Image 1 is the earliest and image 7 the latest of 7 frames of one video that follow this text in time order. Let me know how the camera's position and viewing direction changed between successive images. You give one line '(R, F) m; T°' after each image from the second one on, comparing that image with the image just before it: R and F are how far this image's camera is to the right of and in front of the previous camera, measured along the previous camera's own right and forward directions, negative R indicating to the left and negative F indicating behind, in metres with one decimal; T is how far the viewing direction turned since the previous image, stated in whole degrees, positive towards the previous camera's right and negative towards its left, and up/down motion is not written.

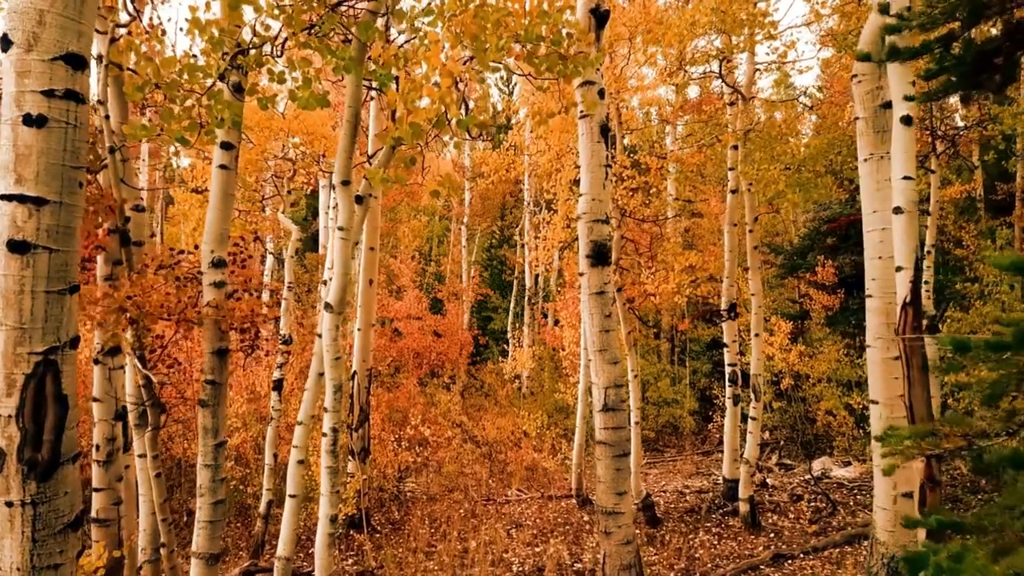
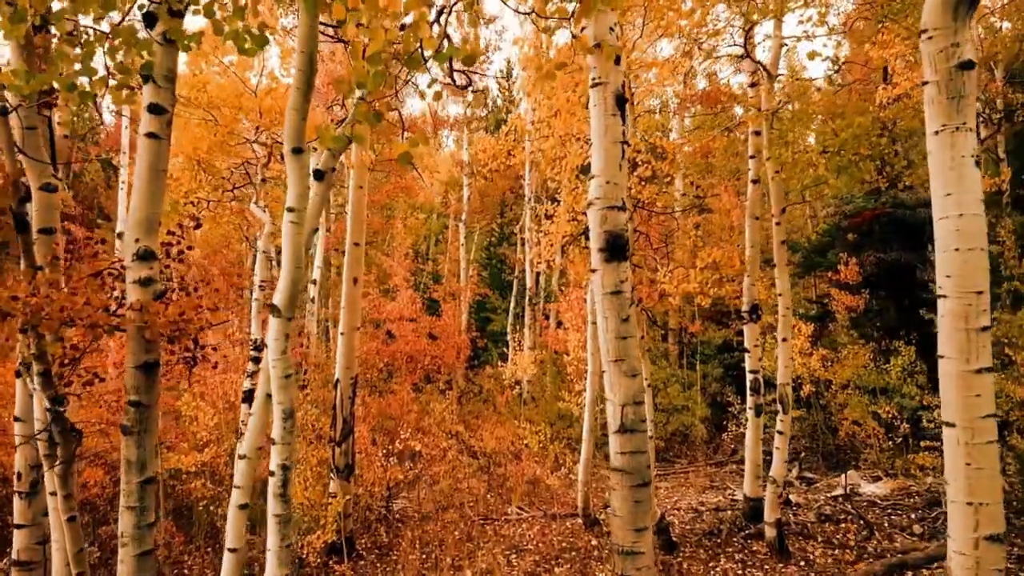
(0.0, +1.0) m; 0°
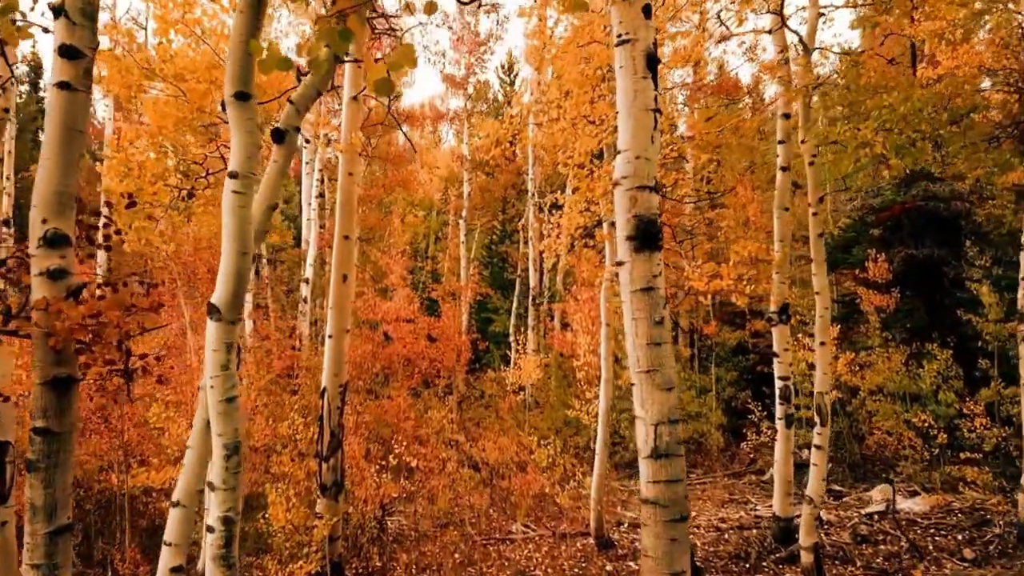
(-0.1, +0.9) m; 0°
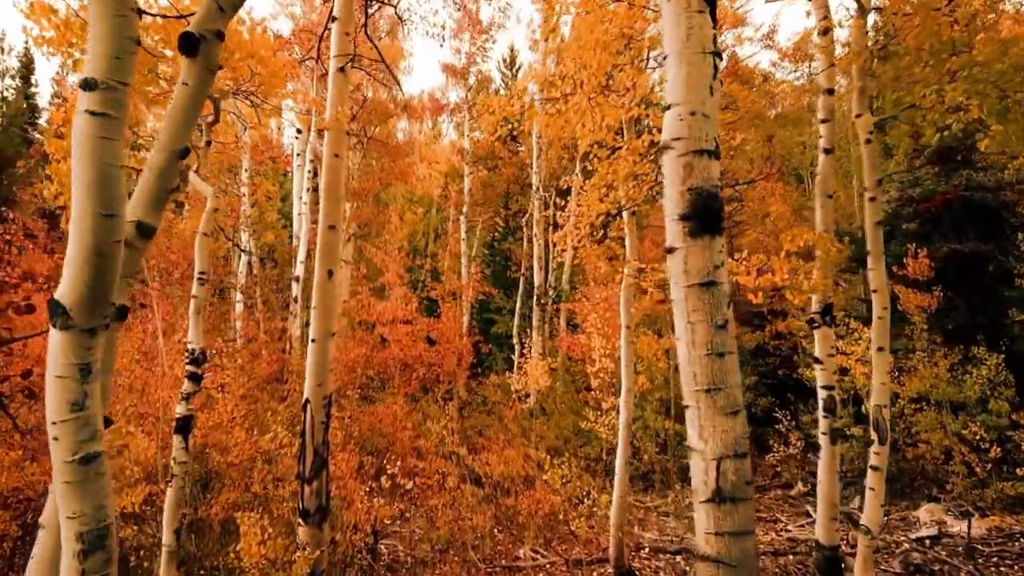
(-0.1, +1.0) m; 0°
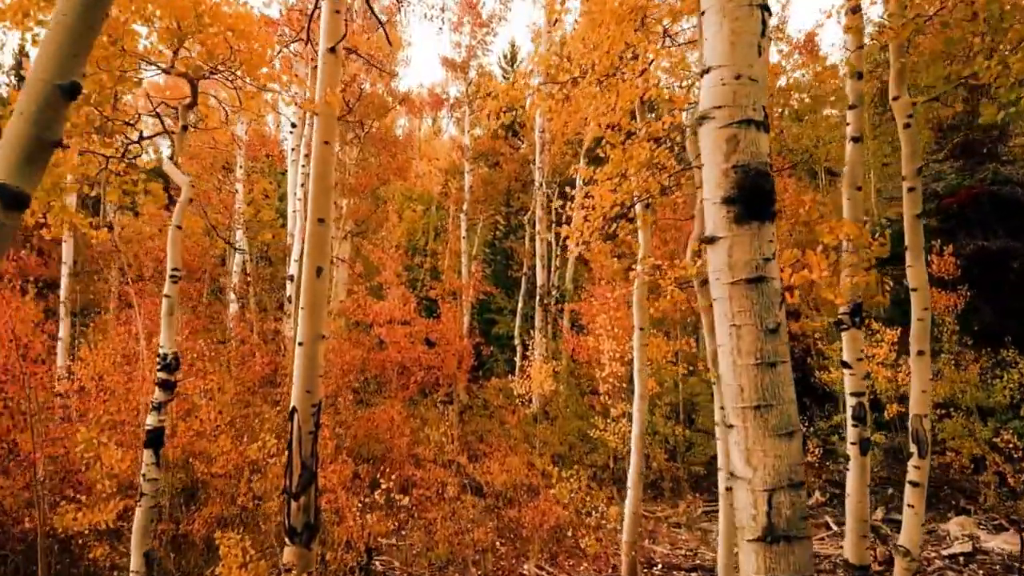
(0.0, +0.6) m; 0°
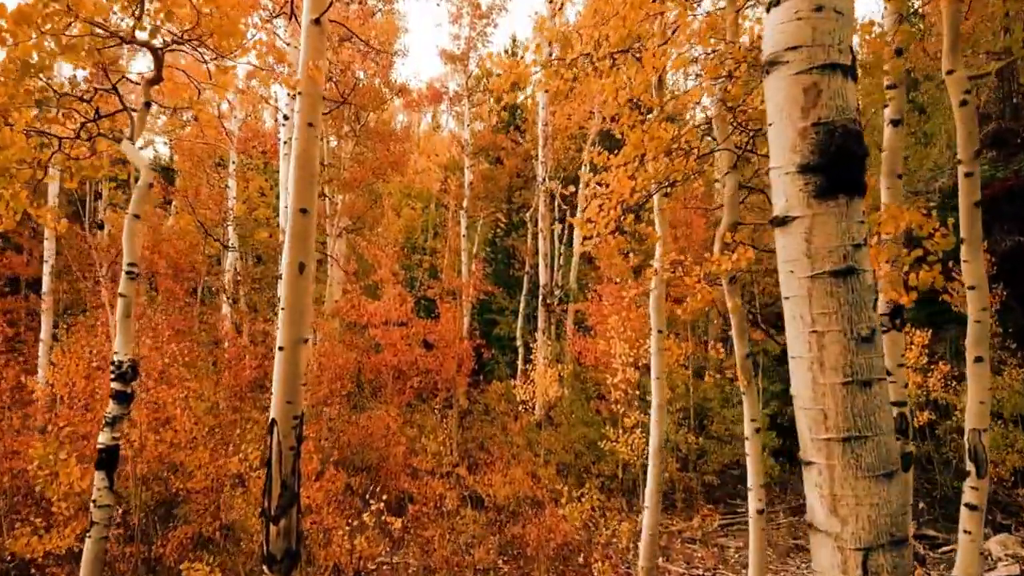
(0.0, +0.7) m; 0°
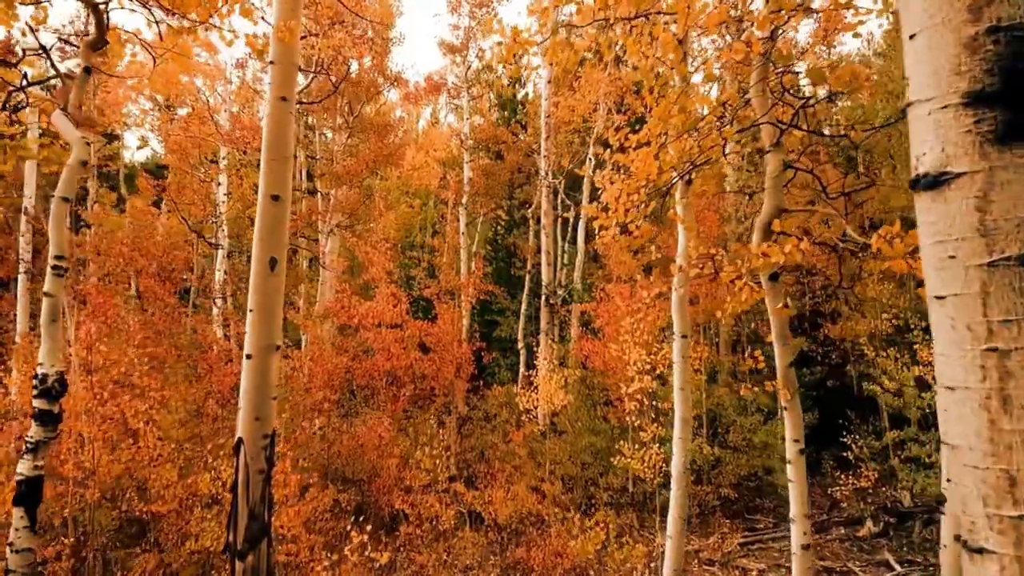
(0.0, +0.8) m; 0°
